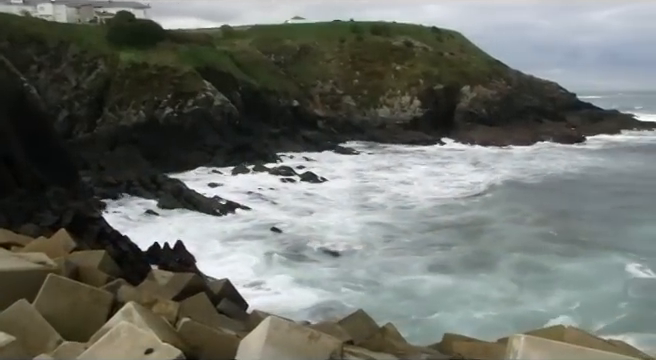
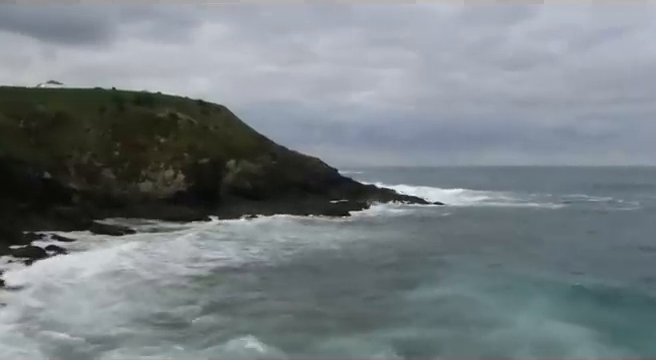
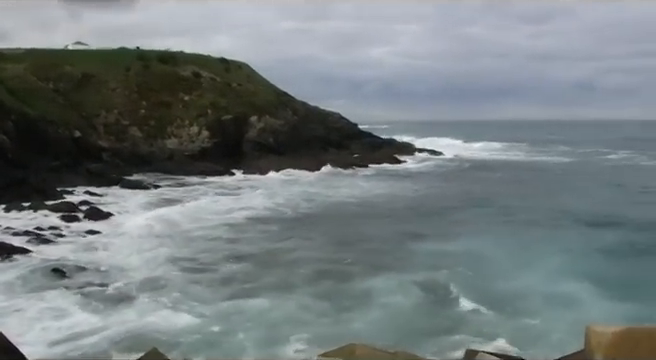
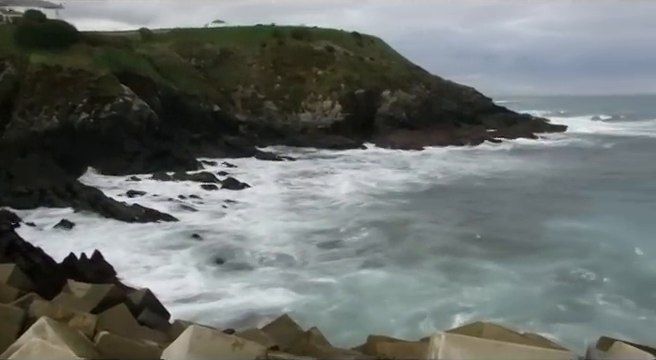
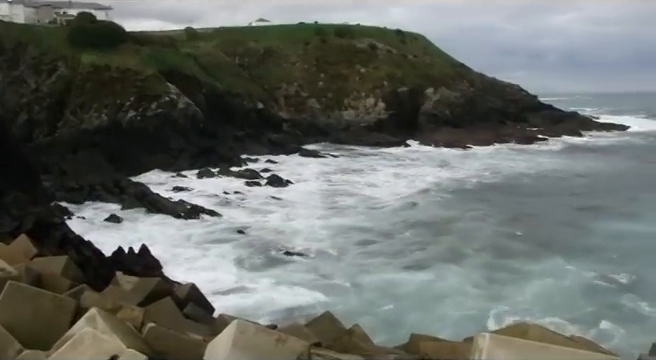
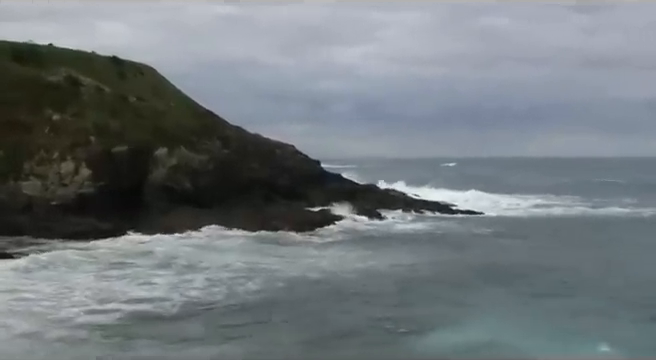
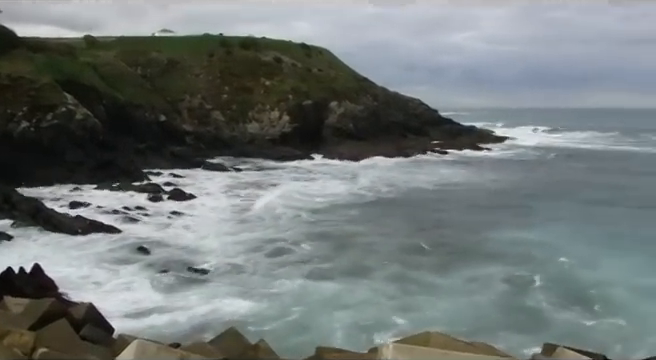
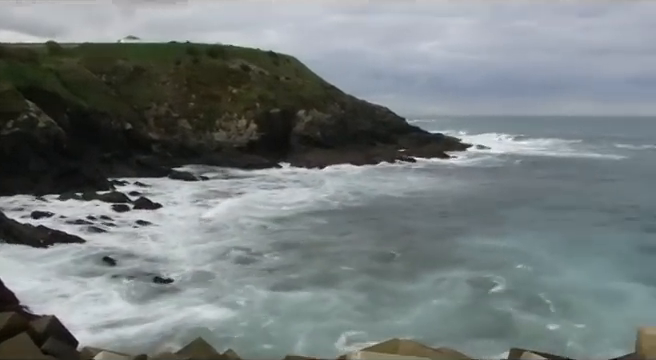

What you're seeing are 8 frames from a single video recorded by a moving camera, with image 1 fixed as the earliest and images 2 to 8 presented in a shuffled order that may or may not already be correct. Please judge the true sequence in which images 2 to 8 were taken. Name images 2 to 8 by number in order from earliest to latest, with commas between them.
5, 4, 7, 8, 3, 2, 6
